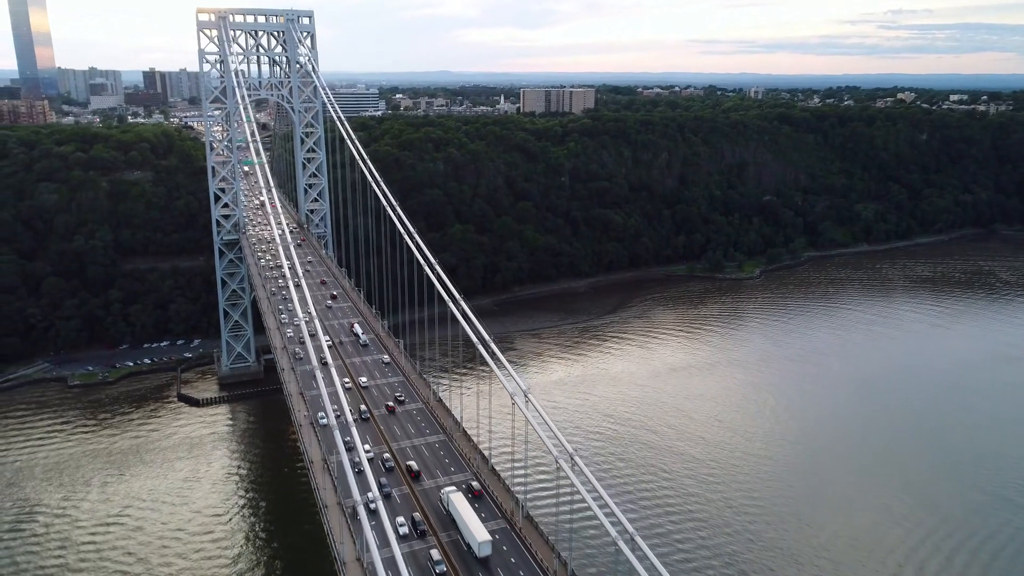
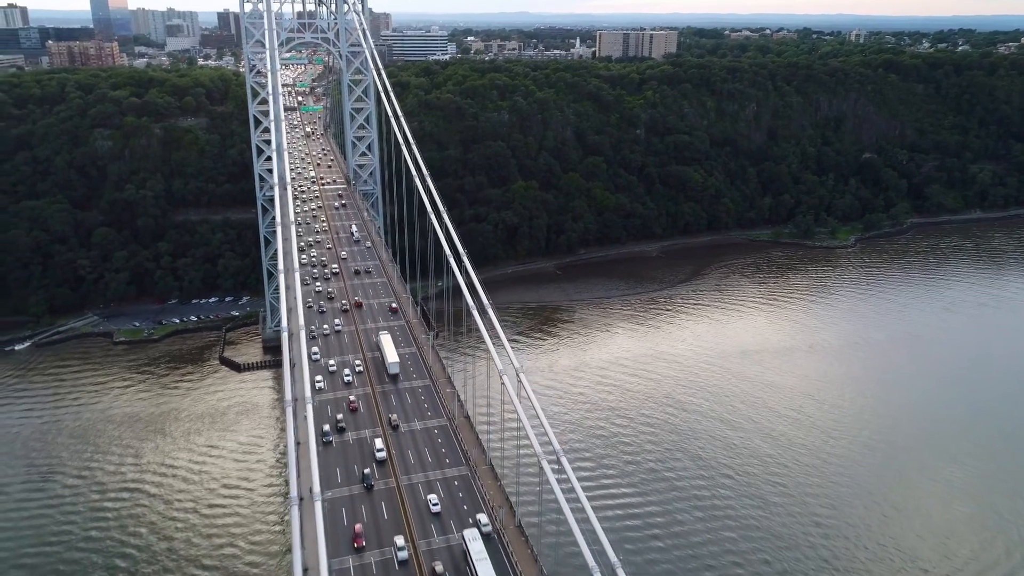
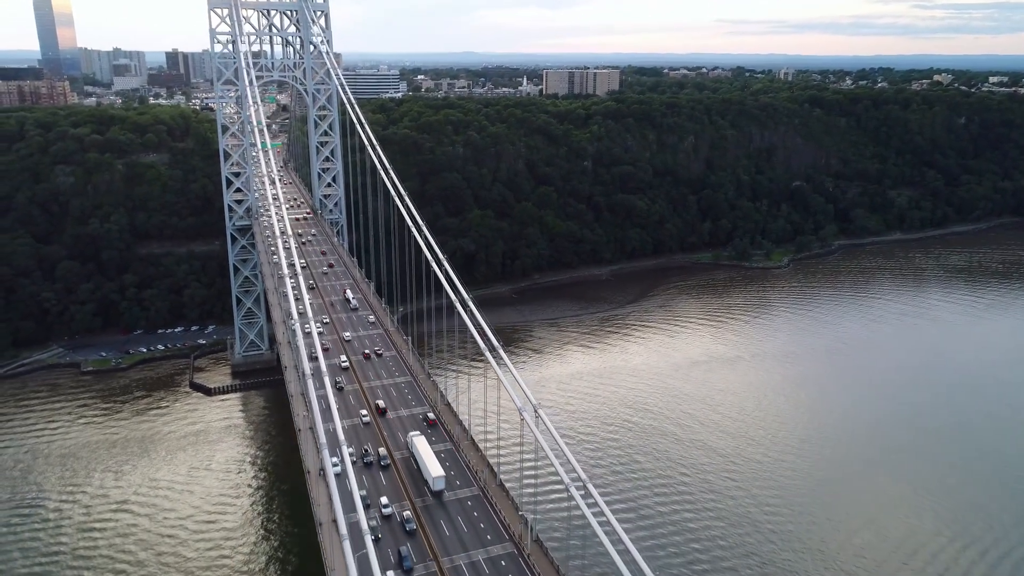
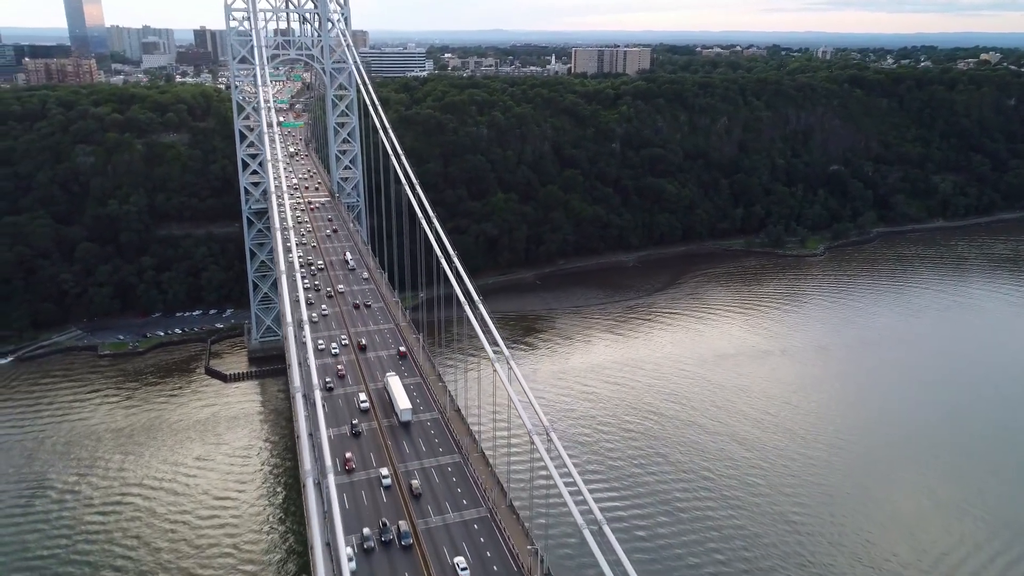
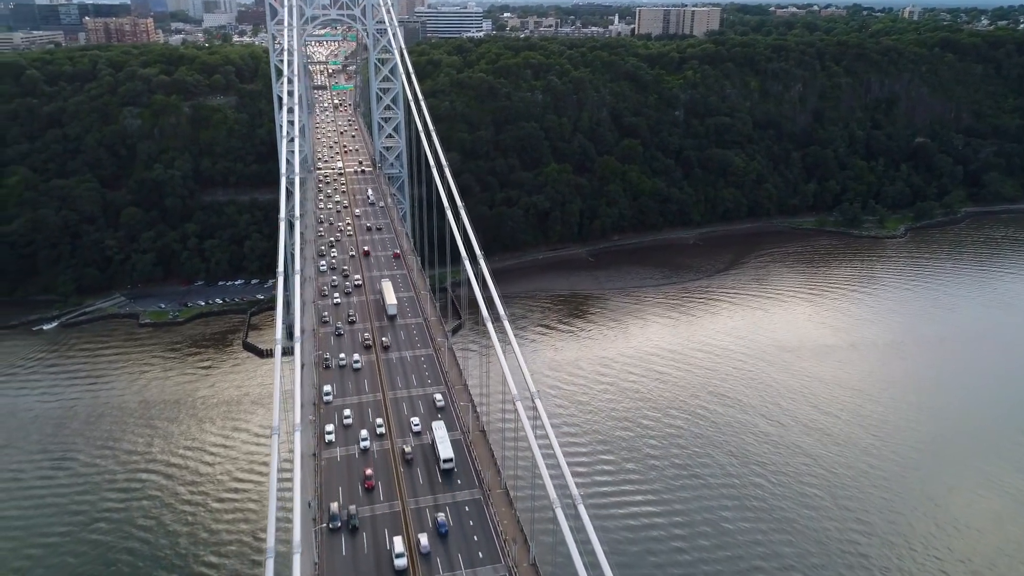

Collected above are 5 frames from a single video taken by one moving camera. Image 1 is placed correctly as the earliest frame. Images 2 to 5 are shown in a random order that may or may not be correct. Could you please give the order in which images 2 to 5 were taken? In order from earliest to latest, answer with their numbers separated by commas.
3, 4, 2, 5
